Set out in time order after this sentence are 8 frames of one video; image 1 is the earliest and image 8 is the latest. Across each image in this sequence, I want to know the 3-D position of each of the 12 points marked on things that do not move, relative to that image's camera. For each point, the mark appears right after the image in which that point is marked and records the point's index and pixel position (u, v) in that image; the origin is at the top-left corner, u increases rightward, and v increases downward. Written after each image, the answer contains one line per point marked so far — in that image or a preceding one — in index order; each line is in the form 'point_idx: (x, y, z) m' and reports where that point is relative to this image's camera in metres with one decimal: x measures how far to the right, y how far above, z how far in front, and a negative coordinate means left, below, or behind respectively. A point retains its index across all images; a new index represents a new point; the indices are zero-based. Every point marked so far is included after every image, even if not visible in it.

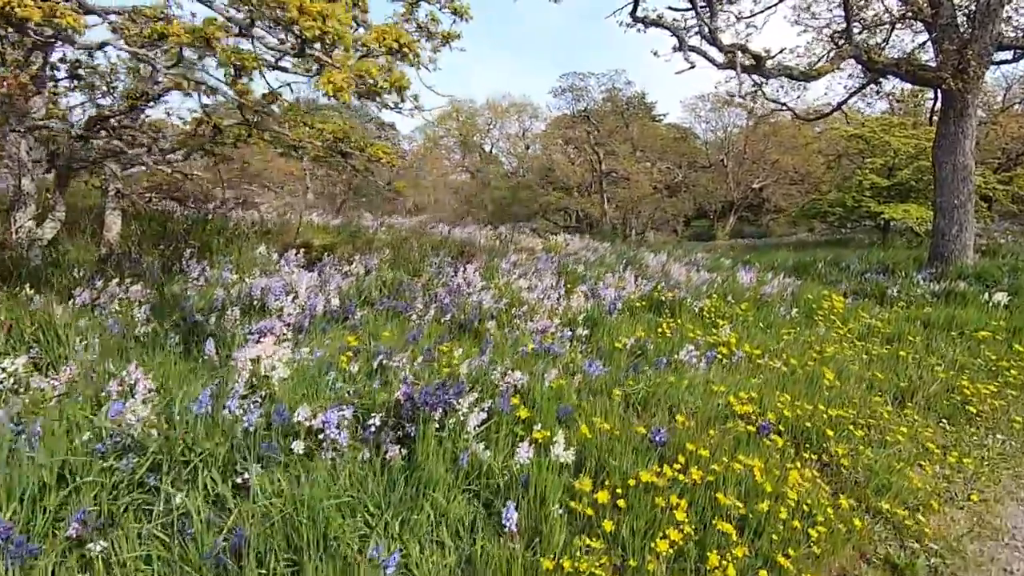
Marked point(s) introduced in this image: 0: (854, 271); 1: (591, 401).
0: (+5.4, +0.3, +8.5) m
1: (+0.5, -0.7, +3.2) m
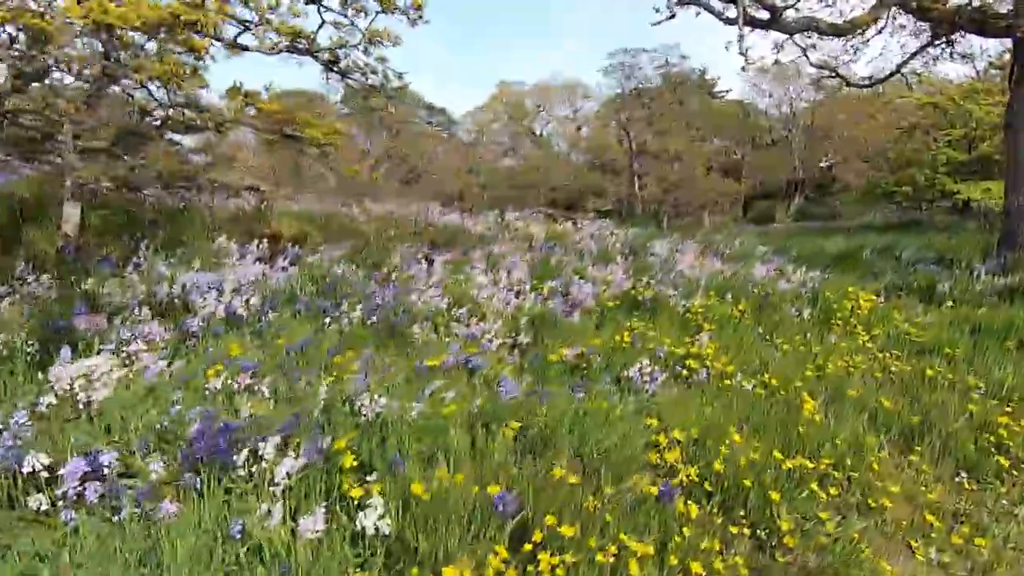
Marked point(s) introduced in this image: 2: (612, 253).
0: (+5.3, +0.4, +7.3) m
1: (-0.2, -0.7, +2.5) m
2: (+1.3, +0.4, +7.2) m
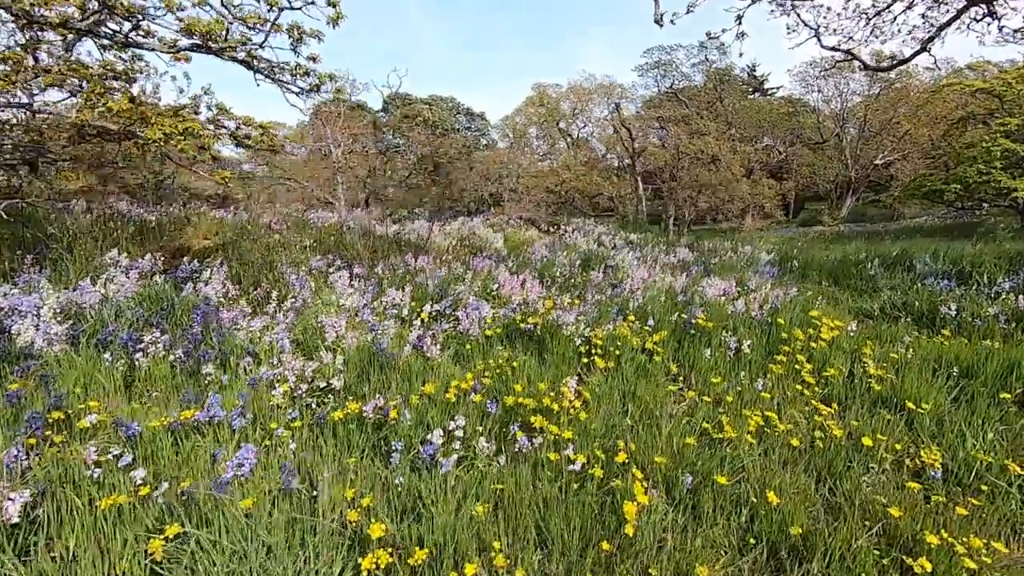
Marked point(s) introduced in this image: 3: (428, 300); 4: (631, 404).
0: (+4.4, +0.2, +6.0) m
1: (-1.4, -0.9, +1.7) m
2: (+0.5, +0.2, +6.3) m
3: (-0.7, -0.1, +4.7) m
4: (+0.7, -0.7, +3.1) m
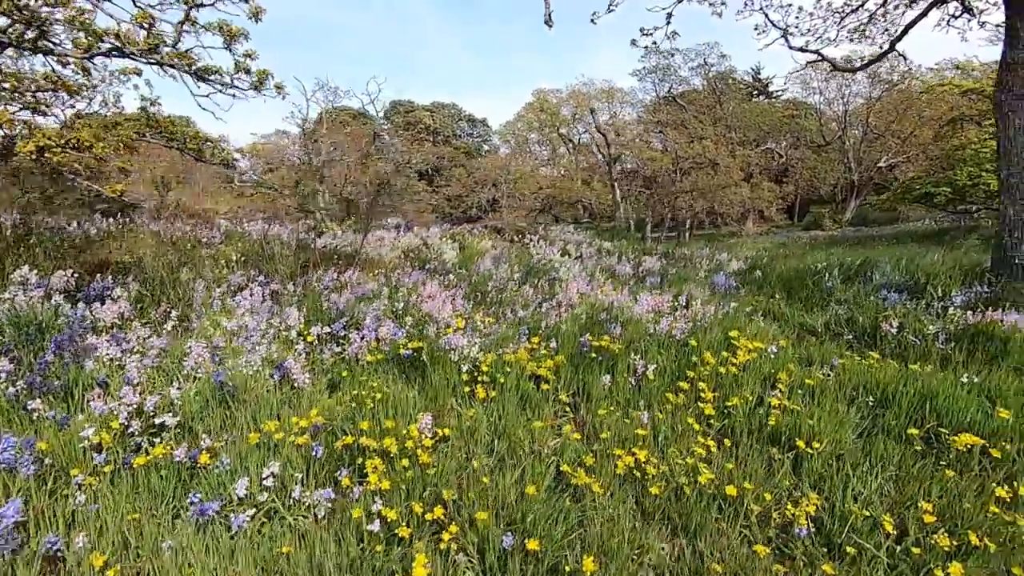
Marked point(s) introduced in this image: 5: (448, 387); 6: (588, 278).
0: (+3.7, 0.0, +5.7) m
1: (-2.2, -1.0, +1.5) m
2: (-0.2, +0.1, +6.0) m
3: (-1.5, -0.3, +4.4) m
4: (-0.1, -0.8, +2.8) m
5: (-0.4, -0.6, +3.3) m
6: (+0.9, +0.2, +6.6) m
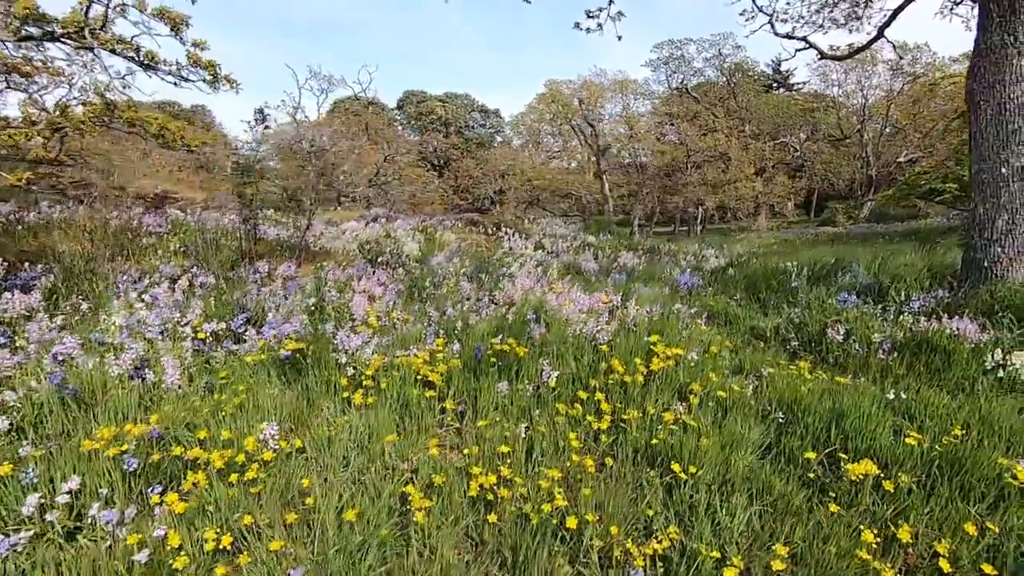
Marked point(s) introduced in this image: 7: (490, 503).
0: (+3.1, 0.0, +5.3) m
1: (-2.9, -1.0, +1.3) m
2: (-0.8, +0.1, +5.8) m
3: (-2.1, -0.2, +4.2) m
4: (-0.8, -0.8, +2.6) m
5: (-1.1, -0.6, +3.1) m
6: (+0.3, +0.2, +6.3) m
7: (-0.1, -0.9, +2.3) m
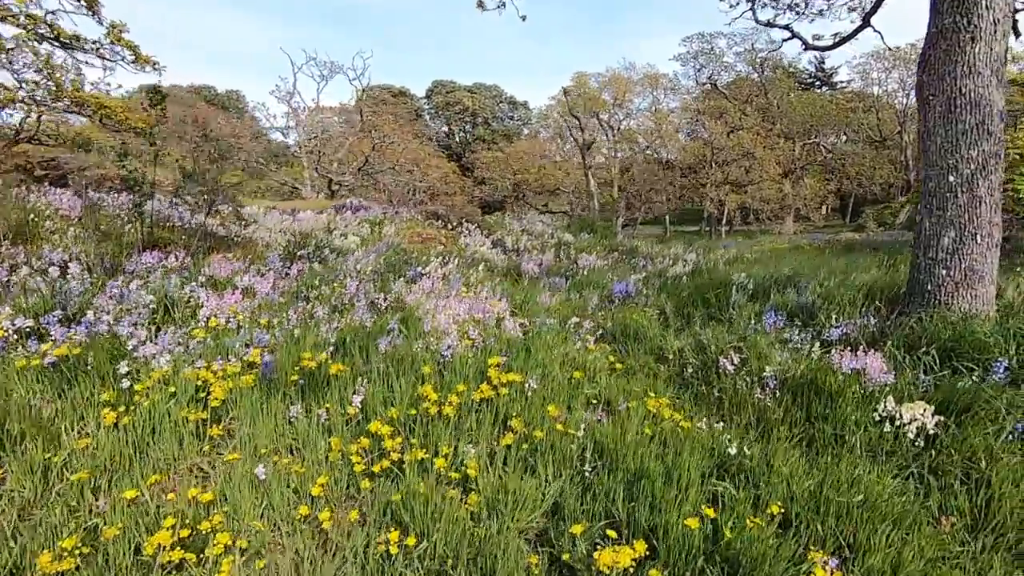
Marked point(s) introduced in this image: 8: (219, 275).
0: (+2.2, -0.2, +4.7) m
1: (-4.1, -0.9, +1.0) m
2: (-1.7, +0.1, +5.3) m
3: (-3.1, -0.2, +3.8) m
4: (-1.9, -0.8, +2.2) m
5: (-2.1, -0.6, +2.7) m
6: (-0.6, +0.2, +5.8) m
7: (-1.2, -1.0, +1.8) m
8: (-2.6, +0.1, +4.9) m
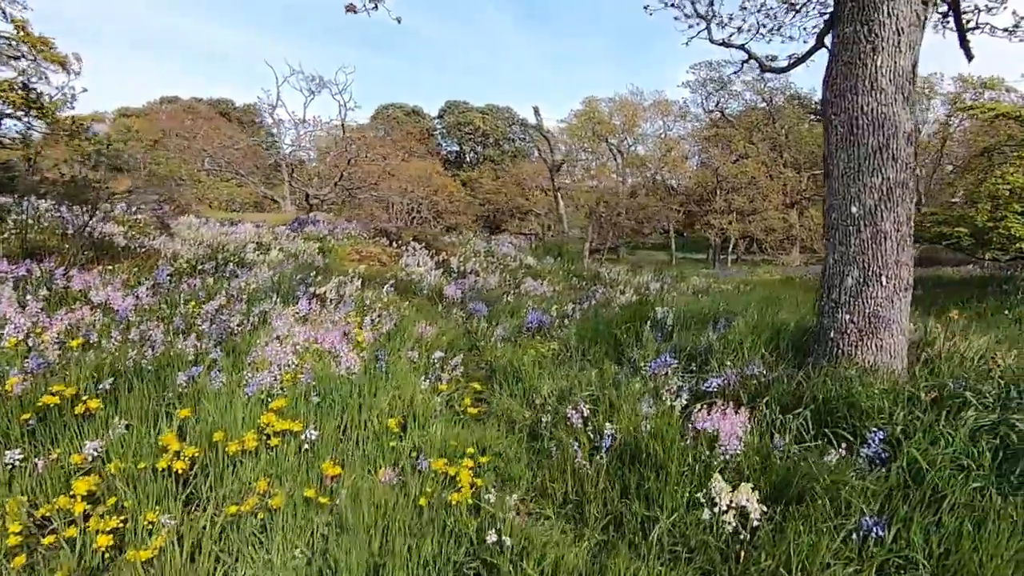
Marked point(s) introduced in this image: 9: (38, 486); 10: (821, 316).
0: (+1.2, -0.4, +4.2) m
1: (-5.2, -0.8, +0.6) m
2: (-2.7, 0.0, +4.9) m
3: (-4.1, -0.2, +3.4) m
4: (-3.0, -0.9, +1.8) m
5: (-3.2, -0.7, +2.3) m
6: (-1.5, -0.1, +5.4) m
7: (-2.3, -1.0, +1.4) m
8: (-3.6, 0.0, +4.5) m
9: (-1.9, -0.8, +2.2) m
10: (+1.9, -0.2, +3.4) m
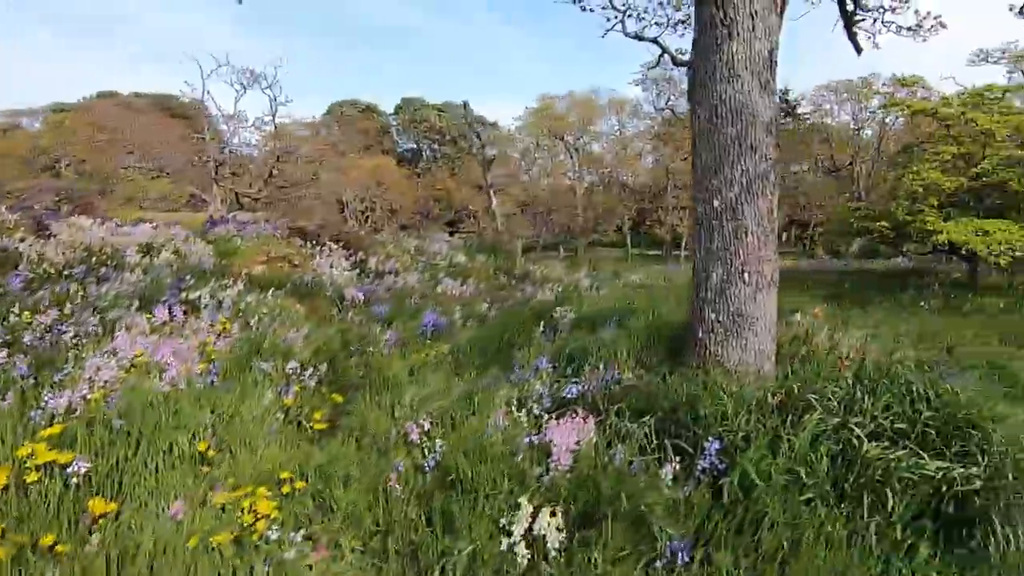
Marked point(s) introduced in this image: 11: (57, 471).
0: (+0.3, -0.4, +4.0) m
1: (-5.9, -1.0, 0.0) m
2: (-3.6, -0.1, +4.5) m
3: (-5.0, -0.3, +2.9) m
4: (-3.7, -0.9, +1.3) m
5: (-4.0, -0.7, +1.8) m
6: (-2.5, -0.1, +5.0) m
7: (-3.0, -1.1, +1.0) m
8: (-4.5, -0.1, +4.0) m
9: (-2.7, -0.9, +1.8) m
10: (+1.1, -0.2, +3.2) m
11: (-1.9, -0.7, +2.2) m
